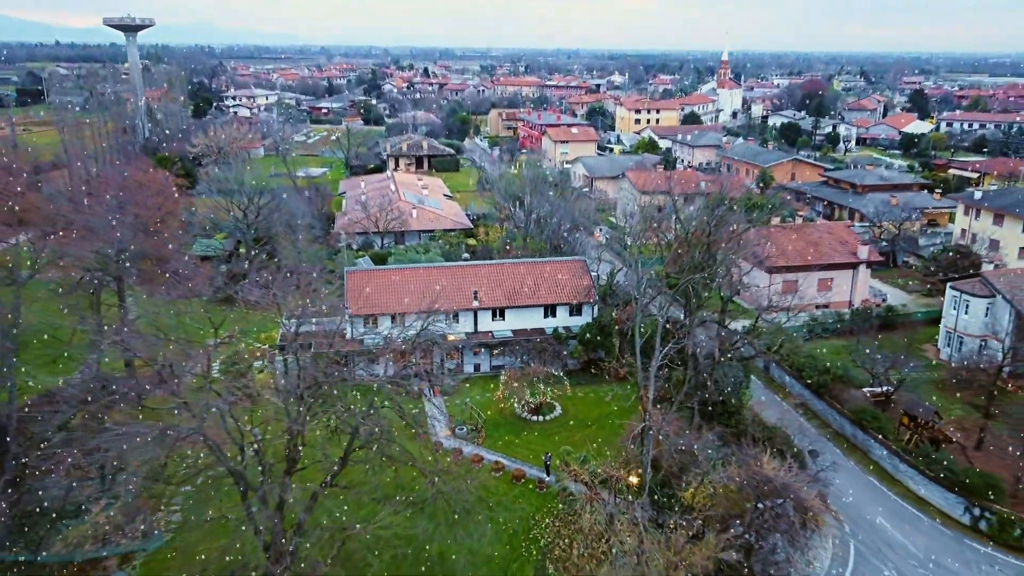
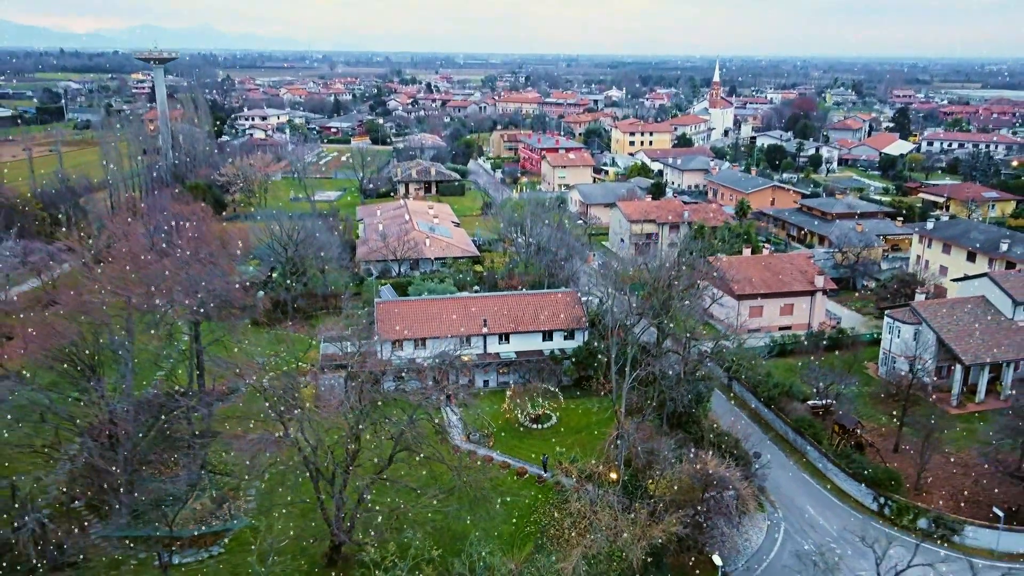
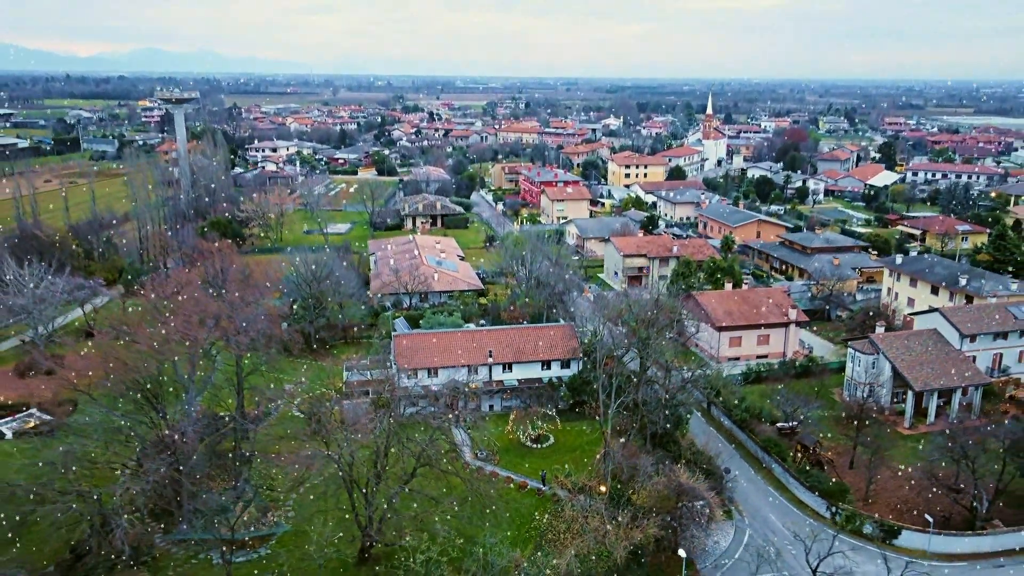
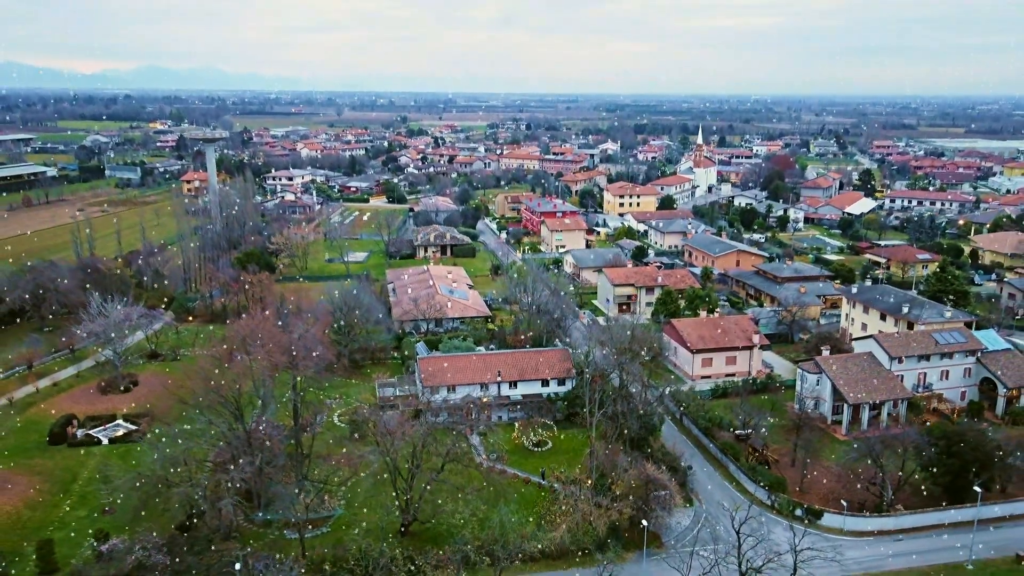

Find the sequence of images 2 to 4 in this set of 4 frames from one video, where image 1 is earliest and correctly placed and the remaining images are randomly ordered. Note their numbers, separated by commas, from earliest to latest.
2, 3, 4
